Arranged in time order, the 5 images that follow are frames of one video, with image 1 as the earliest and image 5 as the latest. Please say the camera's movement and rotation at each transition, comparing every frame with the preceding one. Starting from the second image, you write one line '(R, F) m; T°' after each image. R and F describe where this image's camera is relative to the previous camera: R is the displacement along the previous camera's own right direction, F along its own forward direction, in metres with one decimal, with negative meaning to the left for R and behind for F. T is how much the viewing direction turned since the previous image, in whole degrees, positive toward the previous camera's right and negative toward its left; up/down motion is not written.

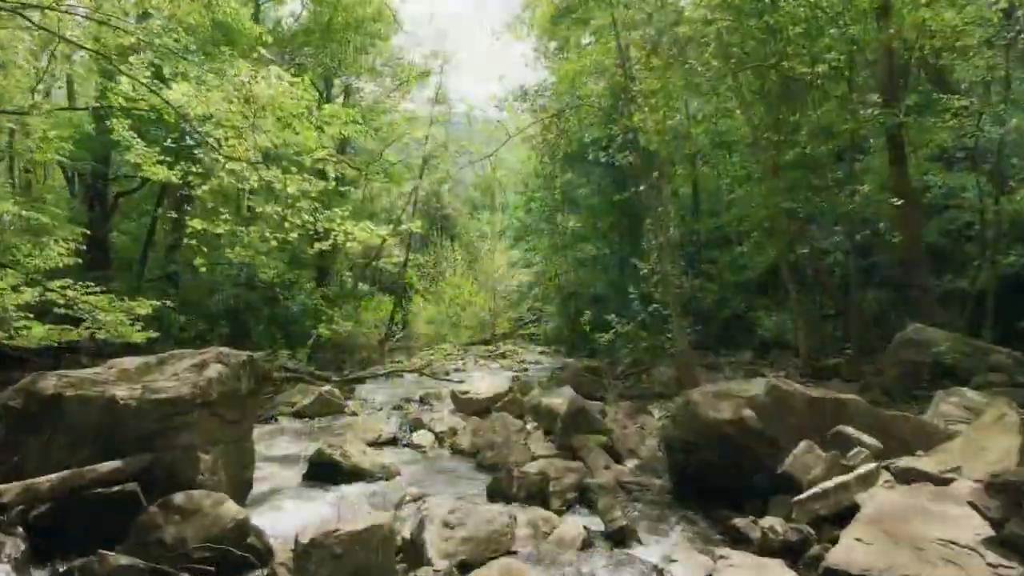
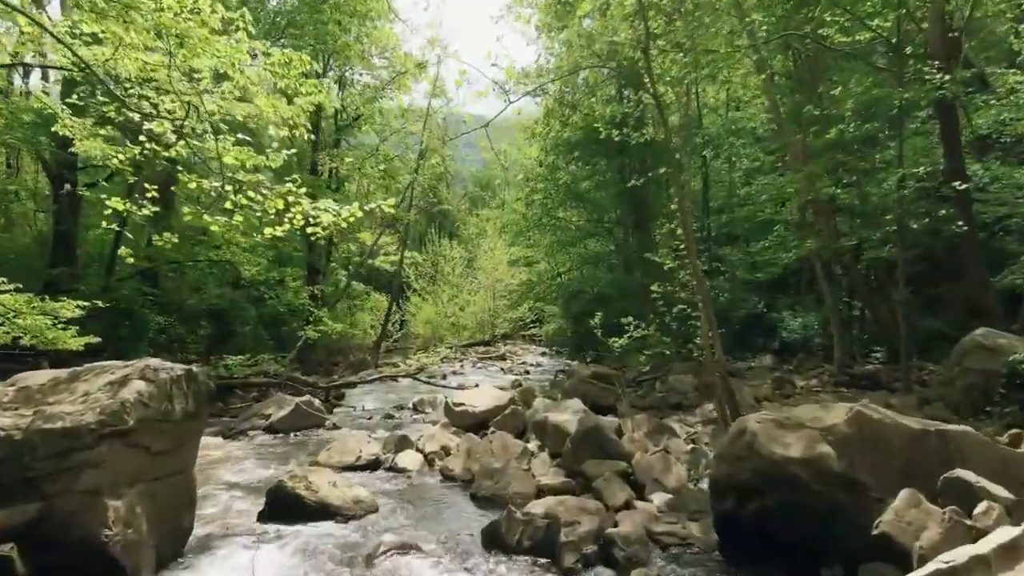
(0.0, +1.4) m; 0°
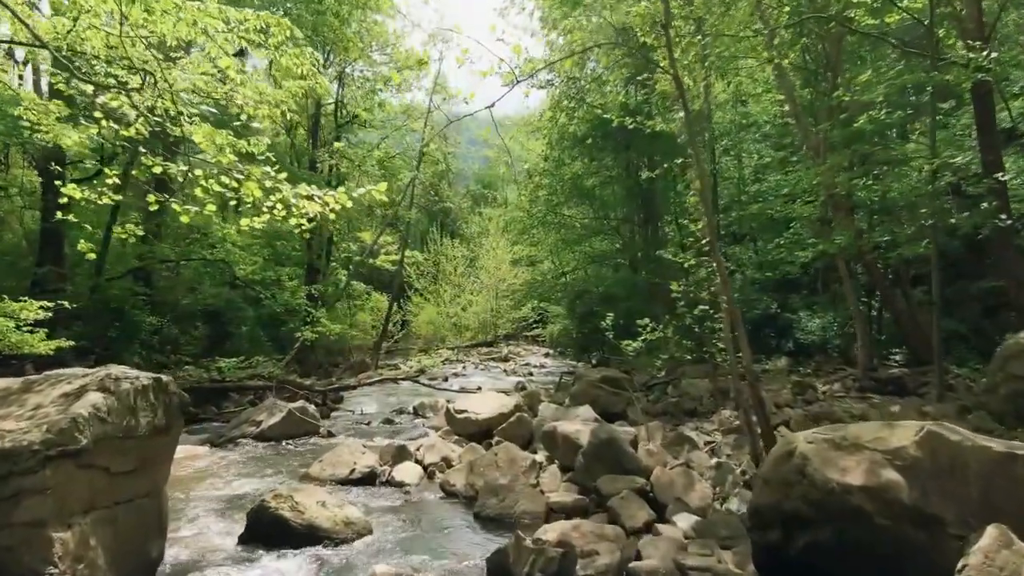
(0.0, +0.6) m; 0°
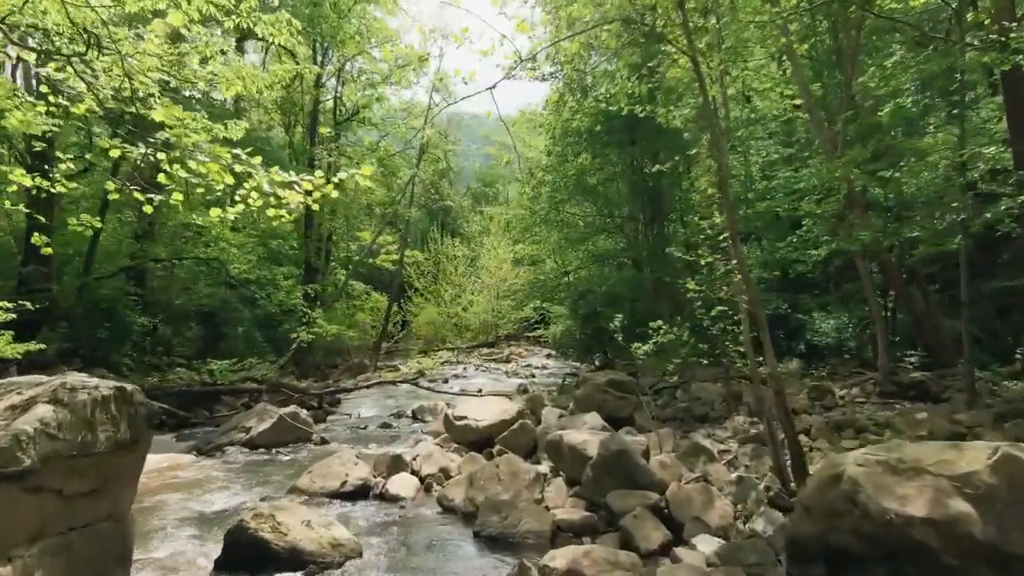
(0.0, +0.5) m; 0°
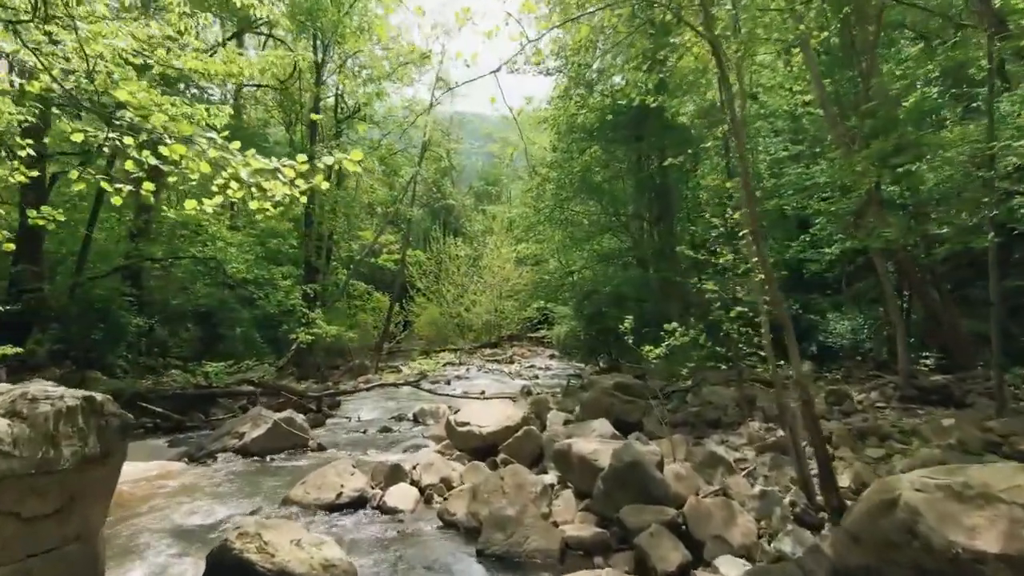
(0.0, +0.4) m; 0°
